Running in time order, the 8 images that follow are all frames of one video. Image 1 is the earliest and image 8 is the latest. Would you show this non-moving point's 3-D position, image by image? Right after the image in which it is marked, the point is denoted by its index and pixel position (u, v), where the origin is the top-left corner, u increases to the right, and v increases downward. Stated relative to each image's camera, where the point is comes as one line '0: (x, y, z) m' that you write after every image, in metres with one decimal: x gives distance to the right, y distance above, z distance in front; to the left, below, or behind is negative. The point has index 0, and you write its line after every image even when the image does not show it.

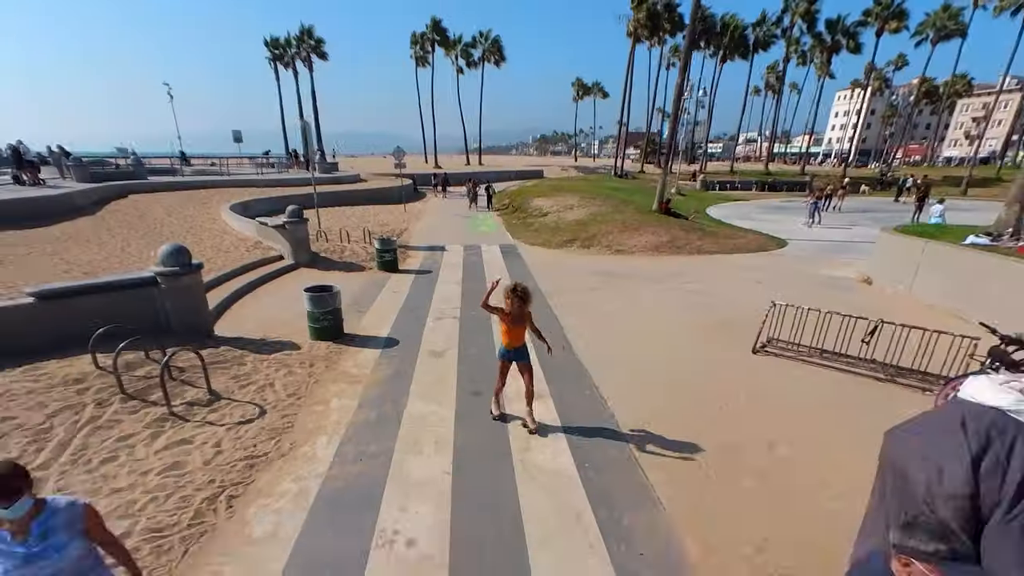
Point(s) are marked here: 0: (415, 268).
0: (-2.4, +0.5, +12.1) m
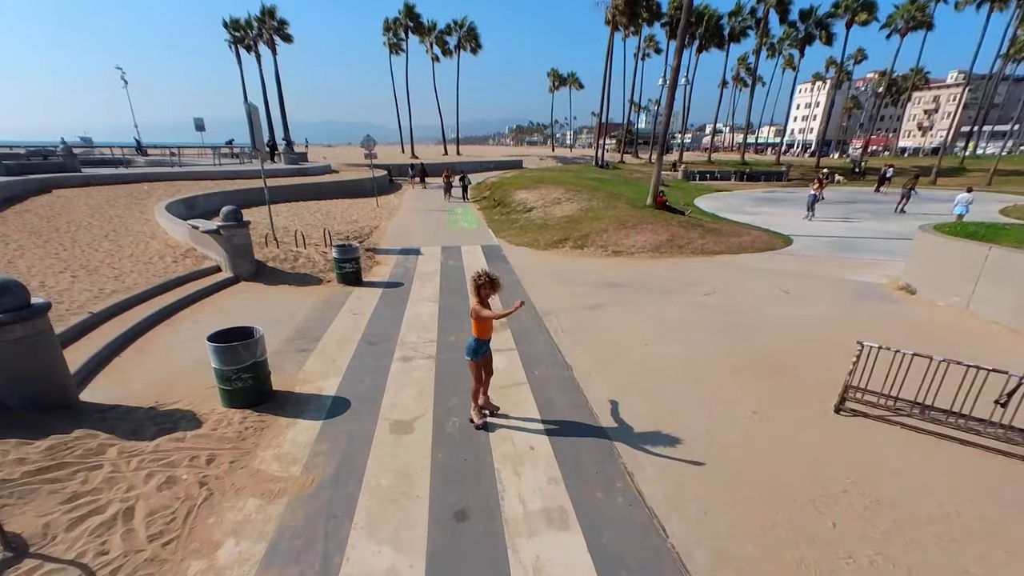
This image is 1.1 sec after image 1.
0: (-2.7, +0.2, +10.2) m
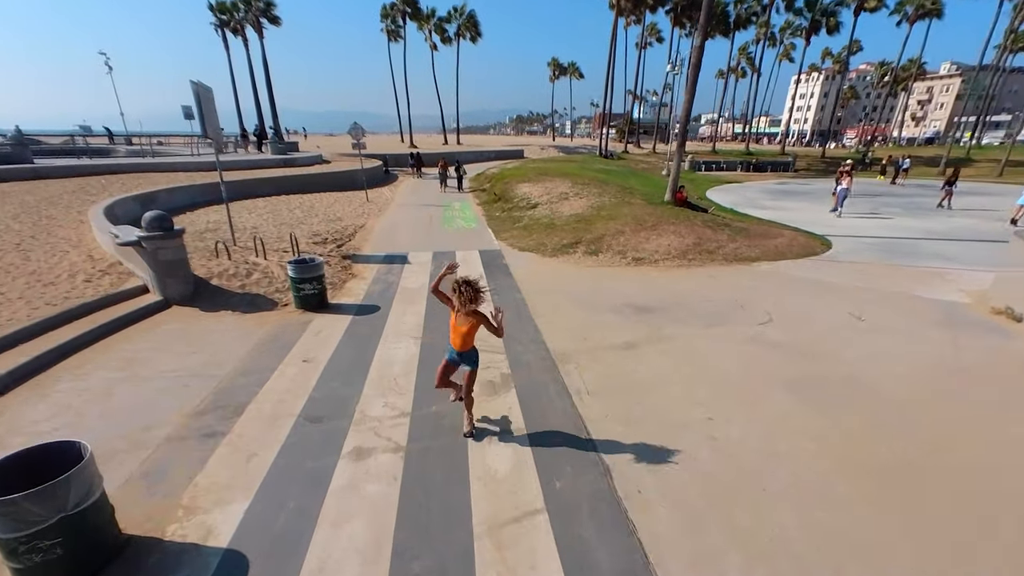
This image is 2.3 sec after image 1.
0: (-2.7, -0.2, +8.2) m
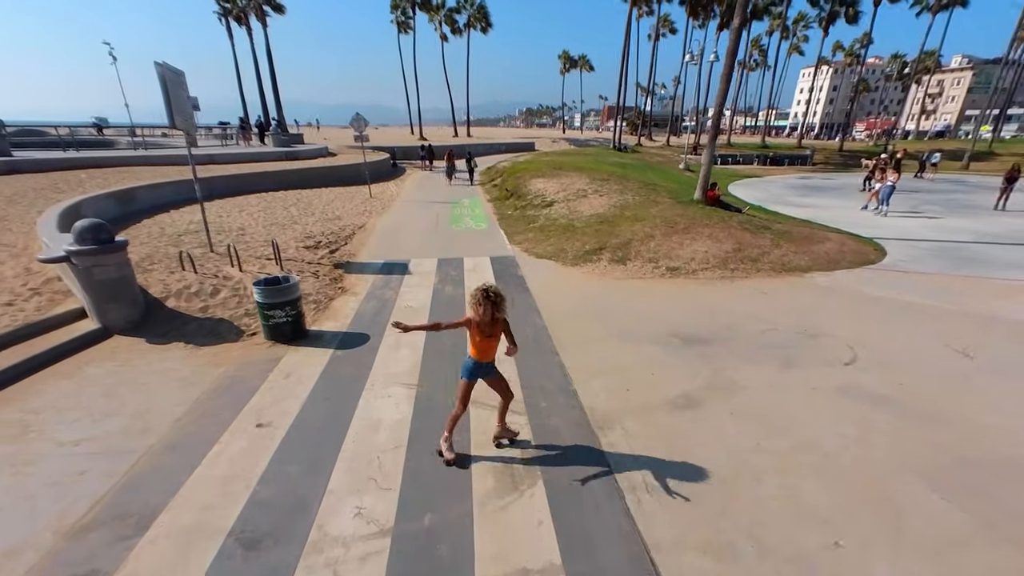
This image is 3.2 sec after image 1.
0: (-2.4, -0.5, +6.7) m
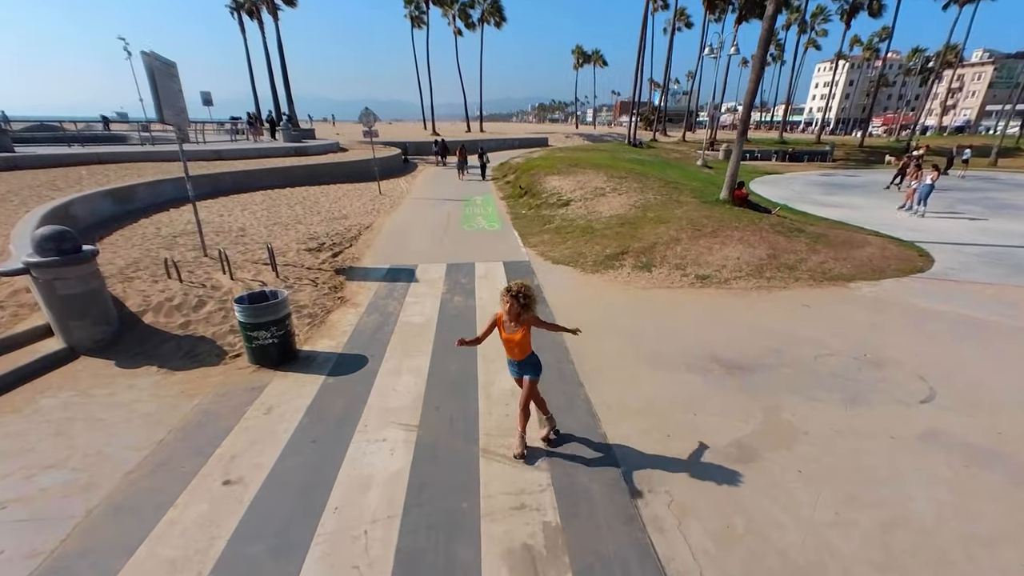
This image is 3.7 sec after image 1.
0: (-2.2, -0.7, +6.0) m
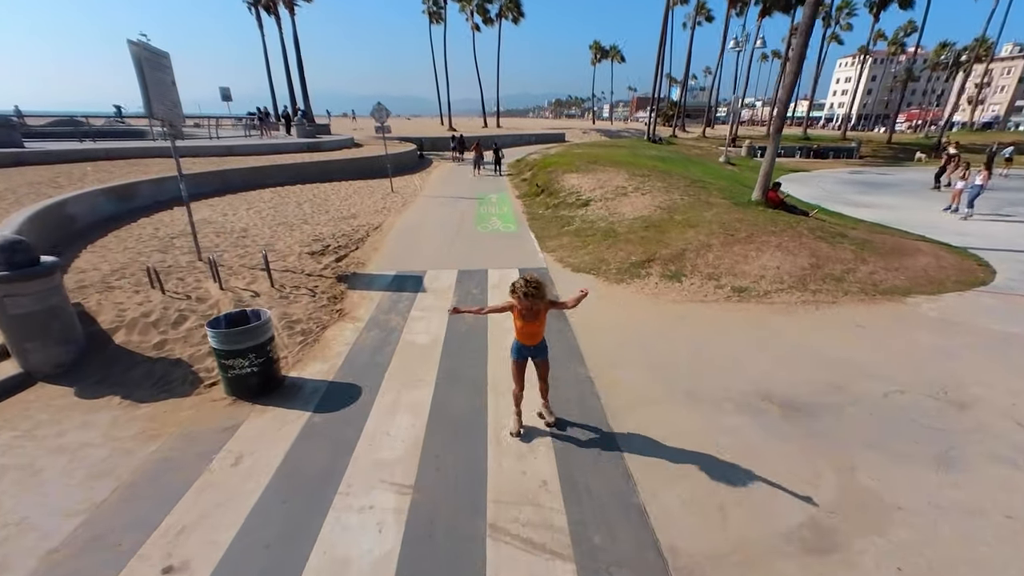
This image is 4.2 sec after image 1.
0: (-2.0, -0.9, +5.3) m
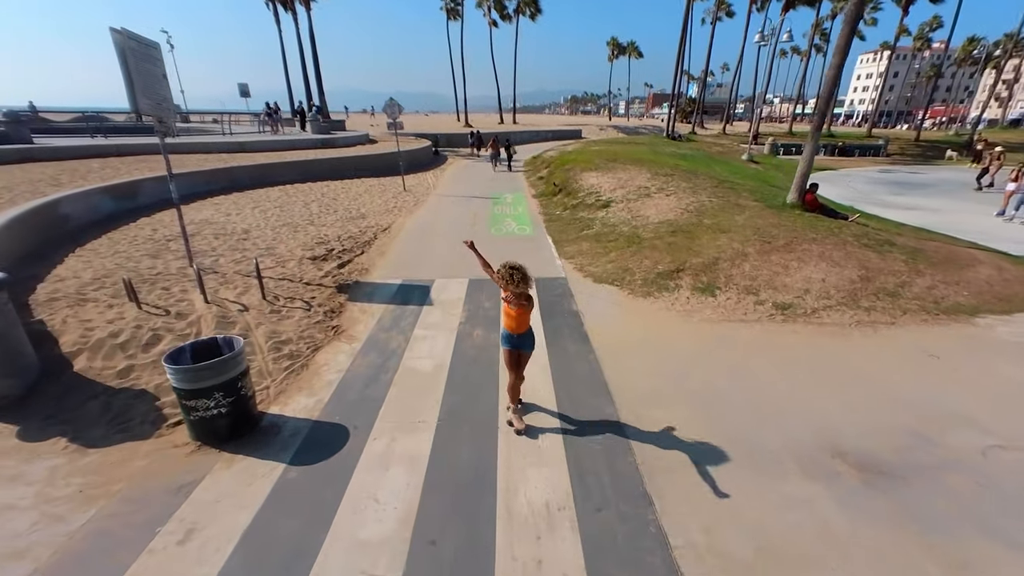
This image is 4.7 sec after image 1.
0: (-1.9, -1.1, +4.6) m
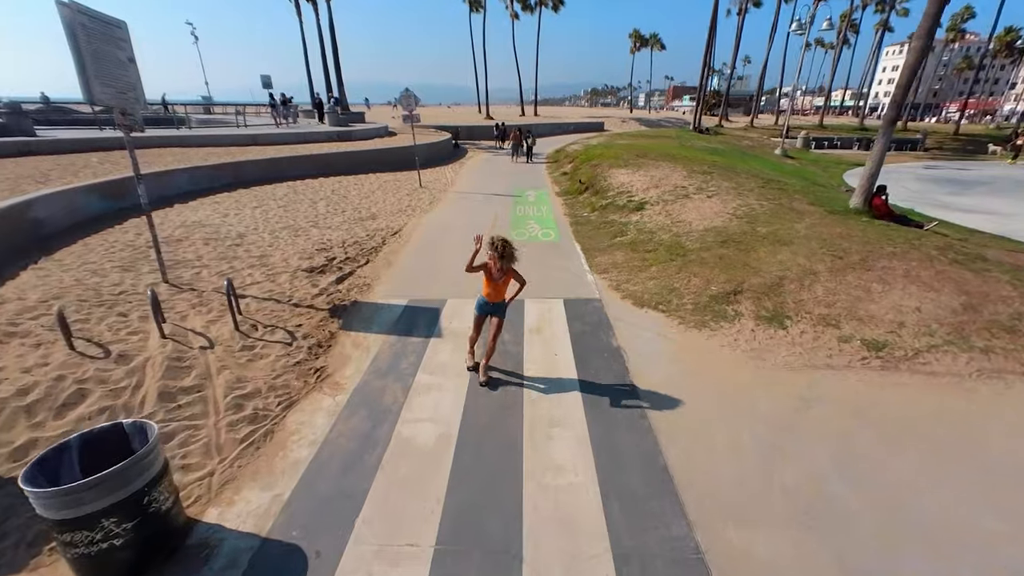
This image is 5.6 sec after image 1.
0: (-1.7, -1.5, +3.3) m
